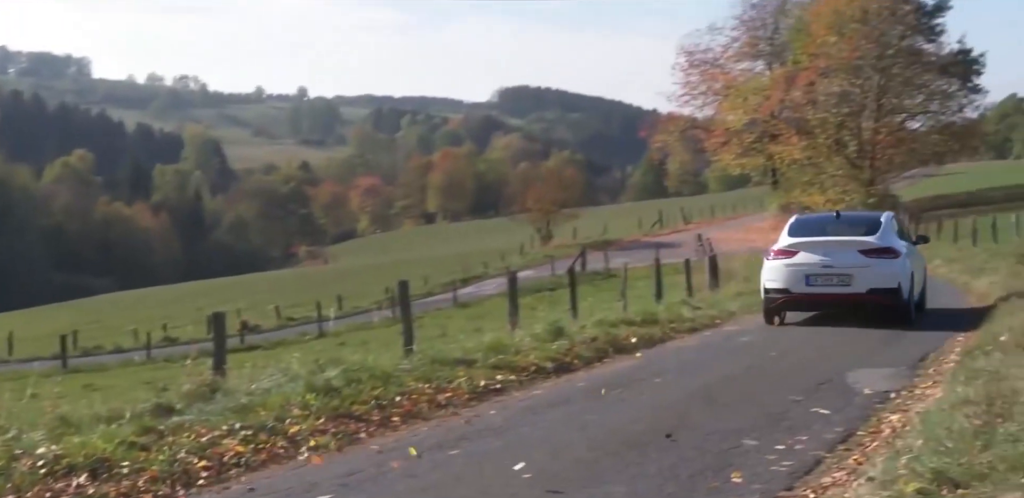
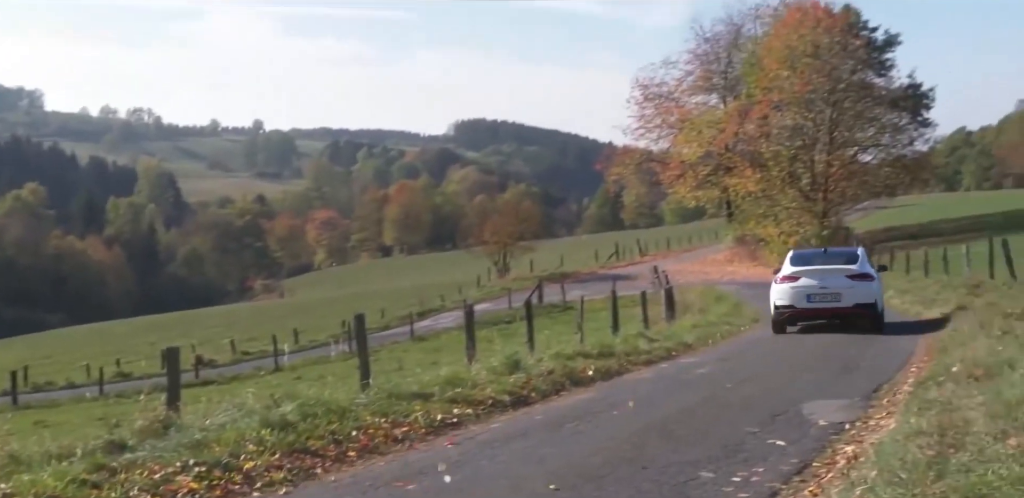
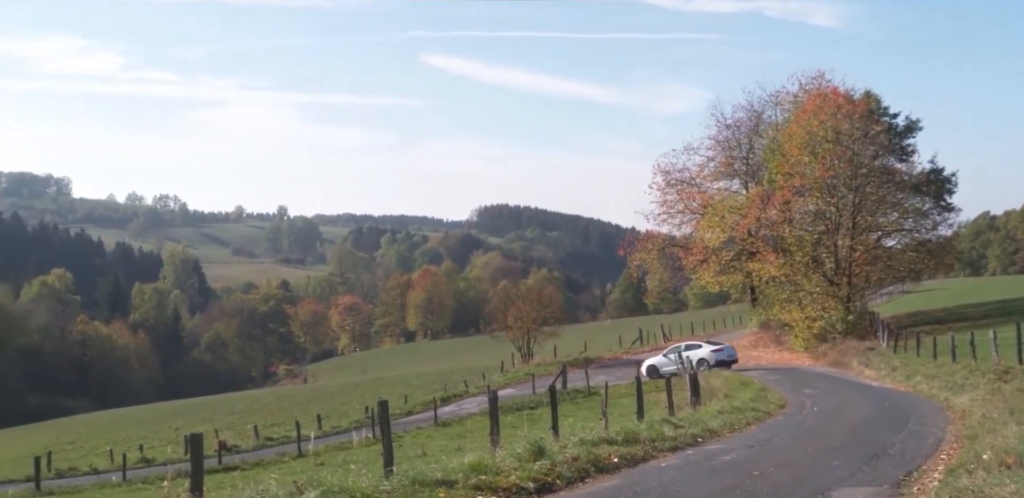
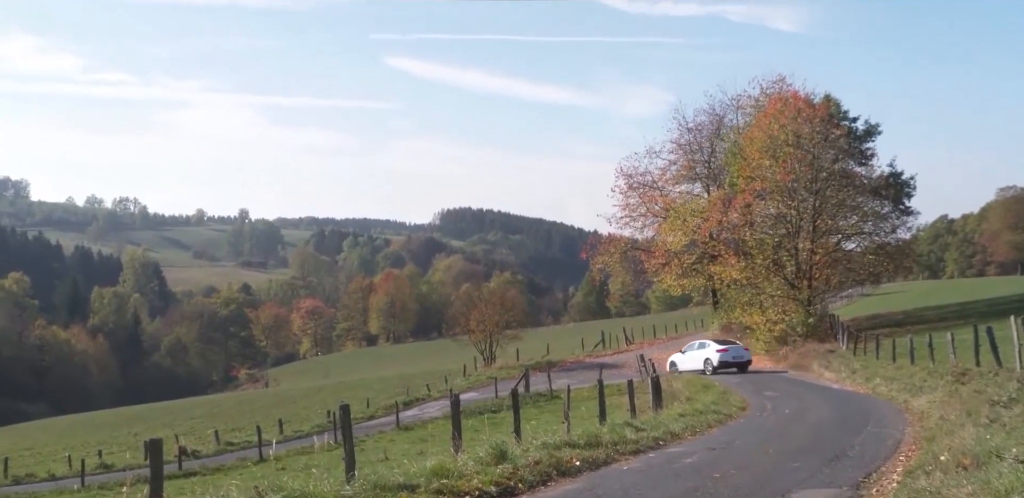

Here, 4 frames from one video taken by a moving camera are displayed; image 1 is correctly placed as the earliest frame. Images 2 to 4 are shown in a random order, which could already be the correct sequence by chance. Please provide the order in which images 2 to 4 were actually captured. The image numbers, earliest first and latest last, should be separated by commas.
2, 4, 3
